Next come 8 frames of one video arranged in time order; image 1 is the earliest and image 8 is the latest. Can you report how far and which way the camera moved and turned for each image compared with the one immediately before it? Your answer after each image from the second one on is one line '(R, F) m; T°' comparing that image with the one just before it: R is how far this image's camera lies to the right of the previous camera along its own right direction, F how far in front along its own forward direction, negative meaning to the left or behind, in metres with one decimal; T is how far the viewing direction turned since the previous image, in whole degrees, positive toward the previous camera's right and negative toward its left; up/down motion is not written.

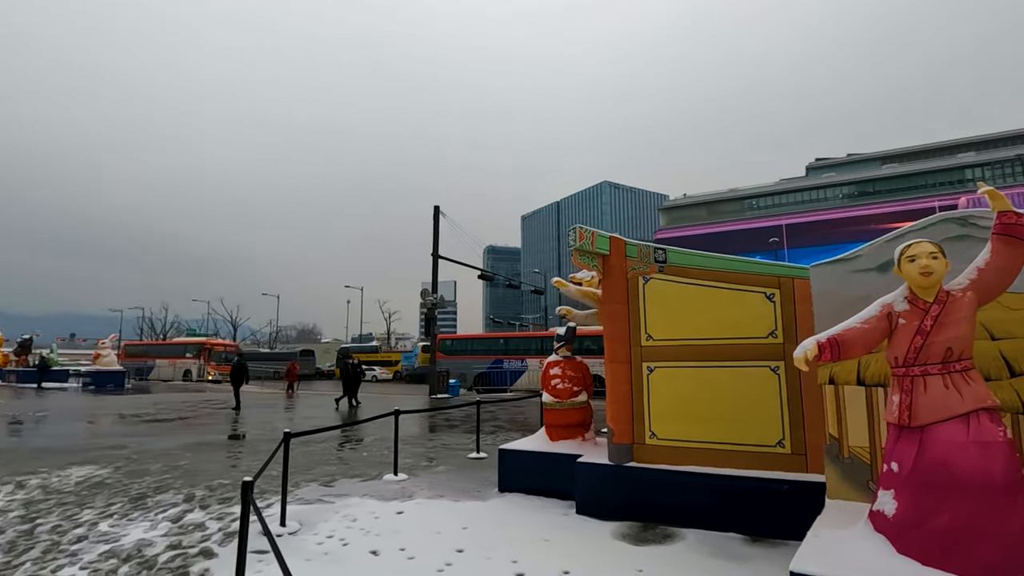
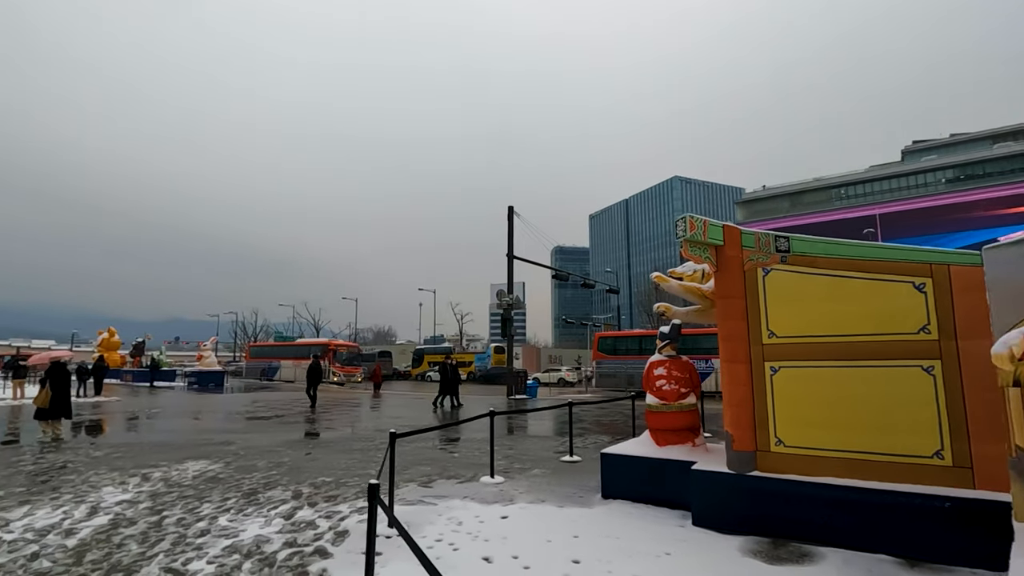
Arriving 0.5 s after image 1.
(-0.3, +0.2) m; -7°
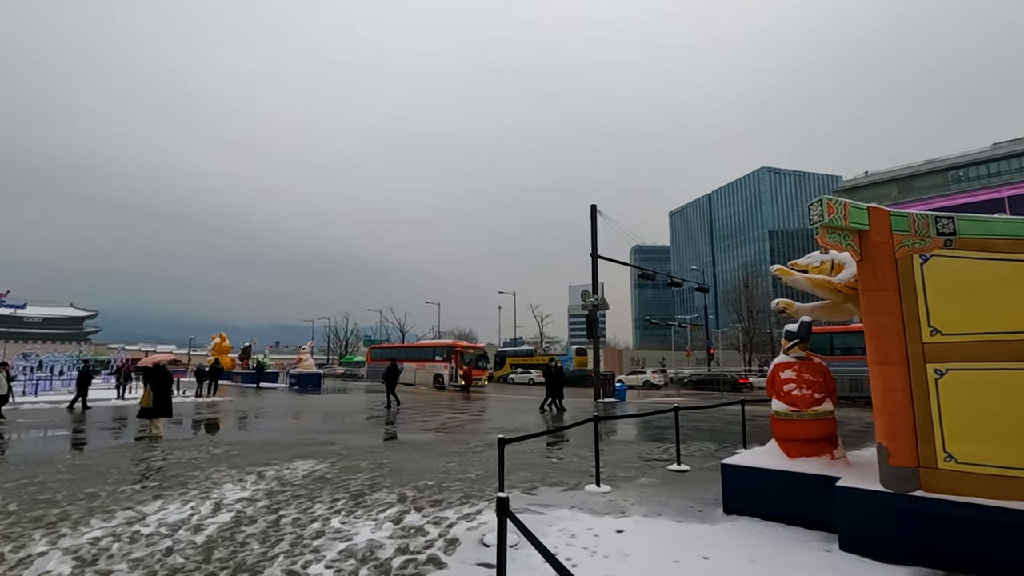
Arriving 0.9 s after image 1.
(-0.3, +0.3) m; -8°
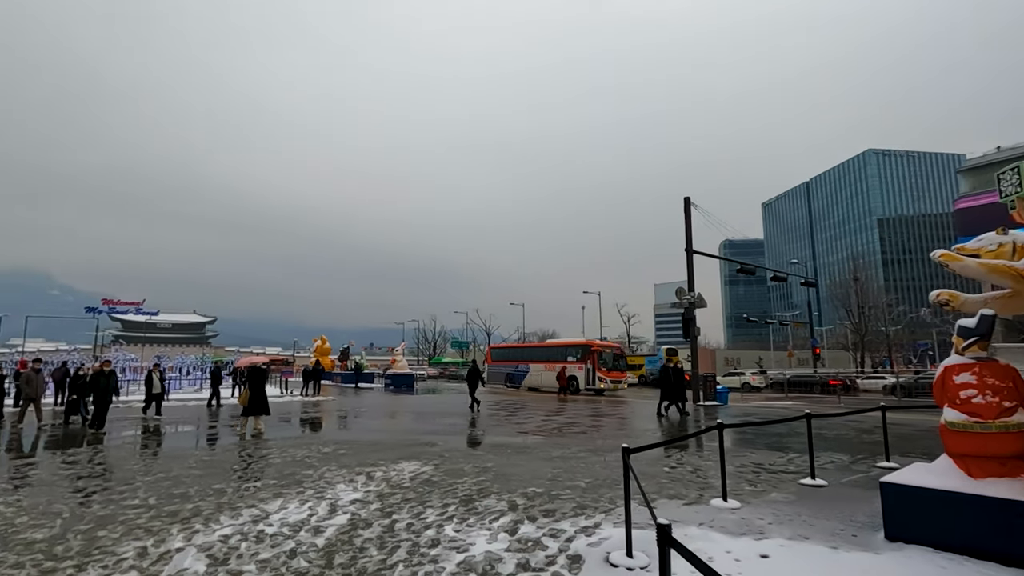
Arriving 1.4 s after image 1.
(-0.3, +0.3) m; -9°
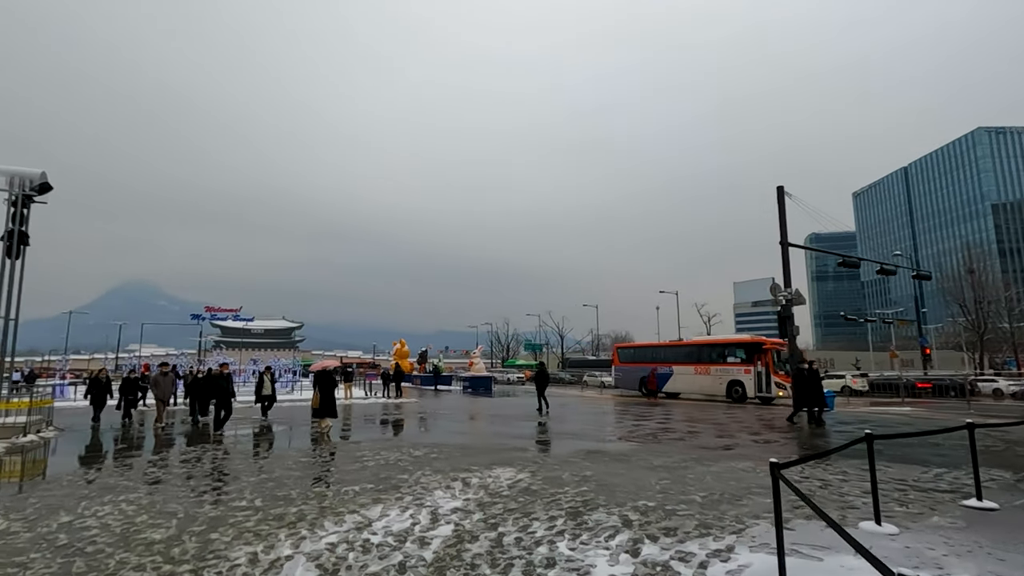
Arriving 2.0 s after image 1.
(-0.4, +0.4) m; -7°
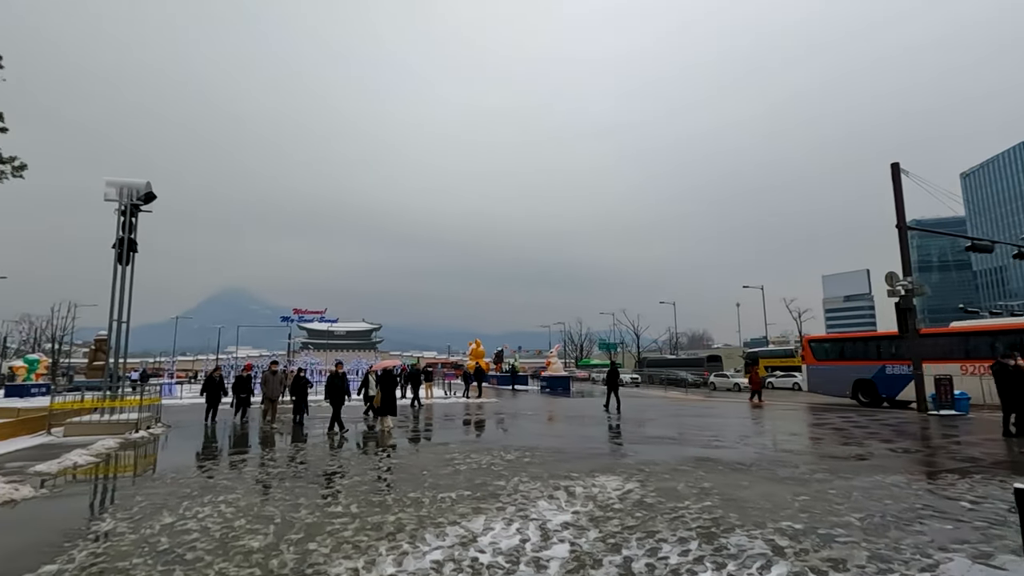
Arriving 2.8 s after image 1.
(-0.5, +0.7) m; -7°
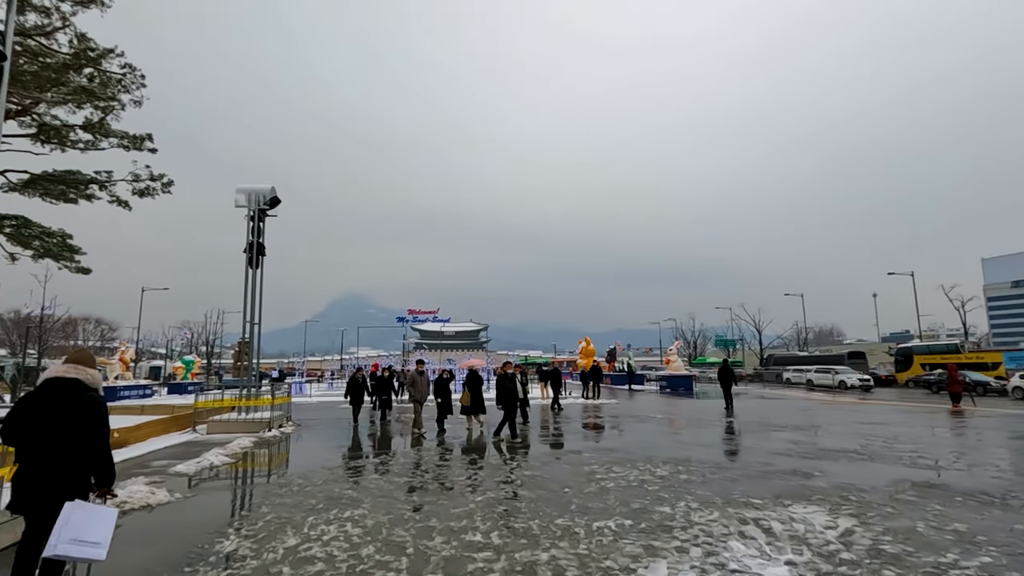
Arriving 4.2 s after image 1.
(-0.7, +1.3) m; -11°
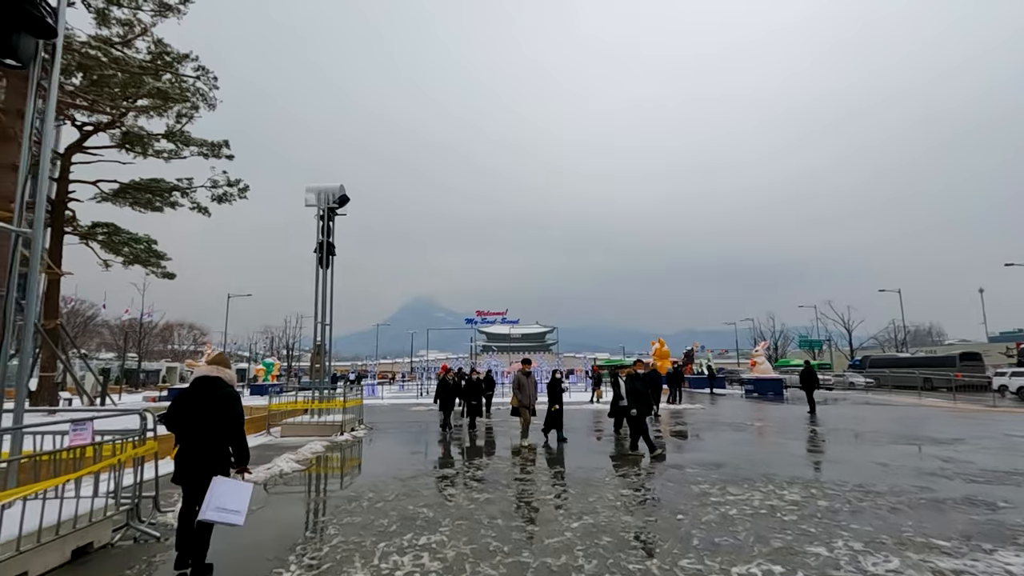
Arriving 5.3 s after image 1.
(-0.4, +1.2) m; -7°
